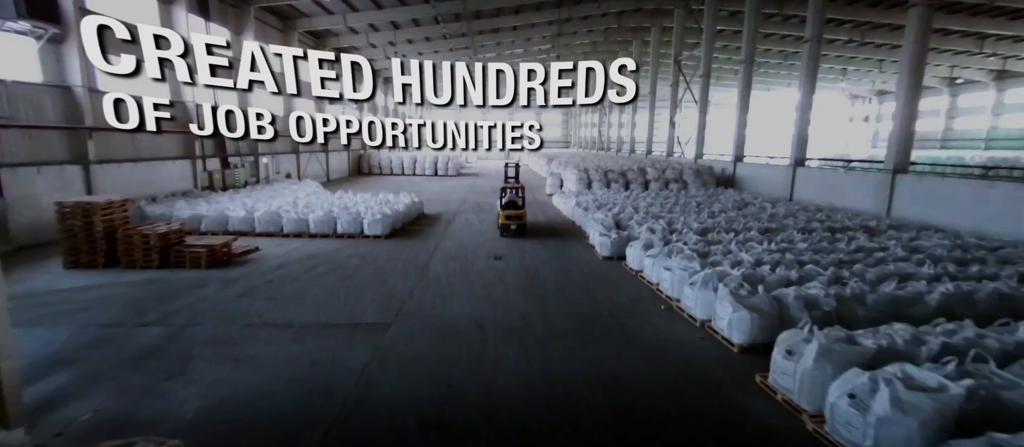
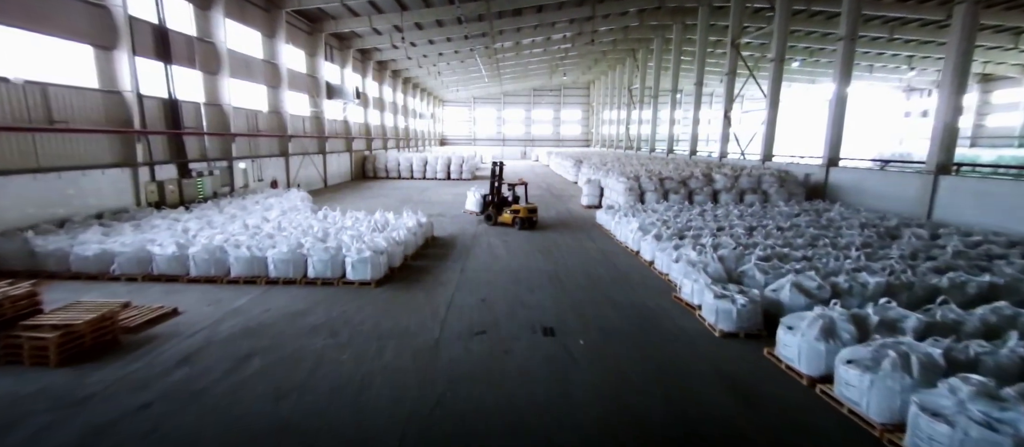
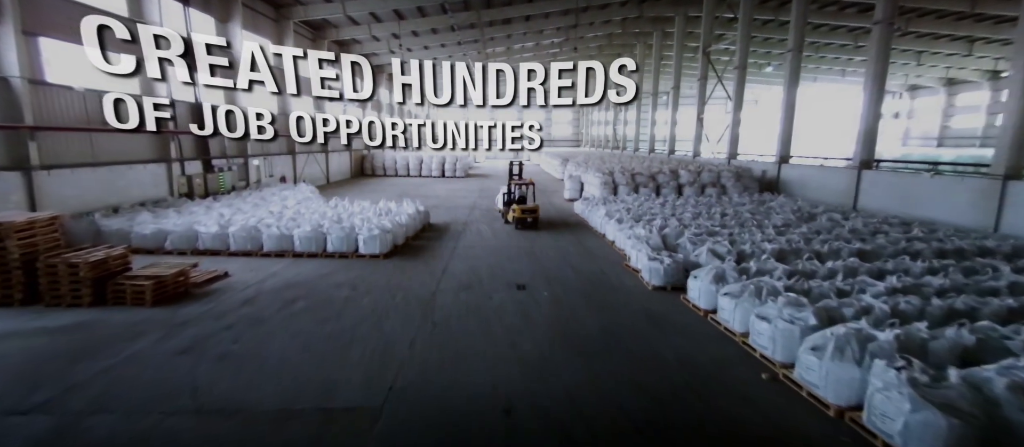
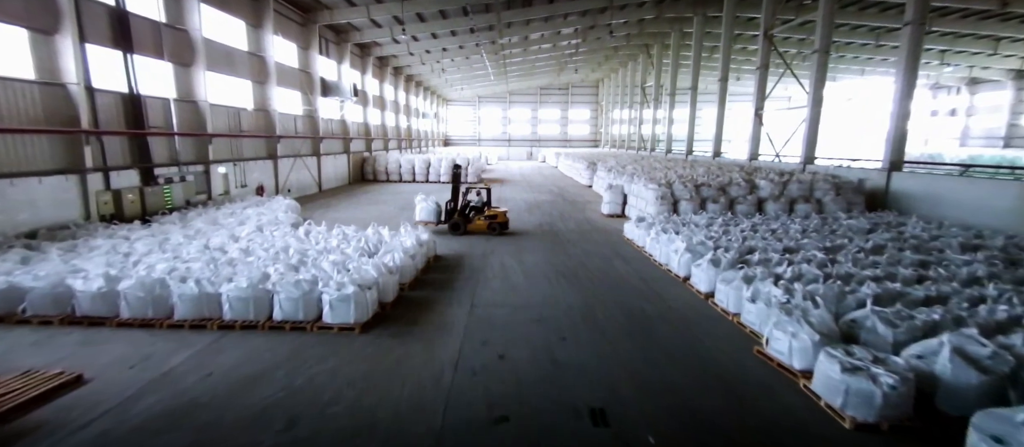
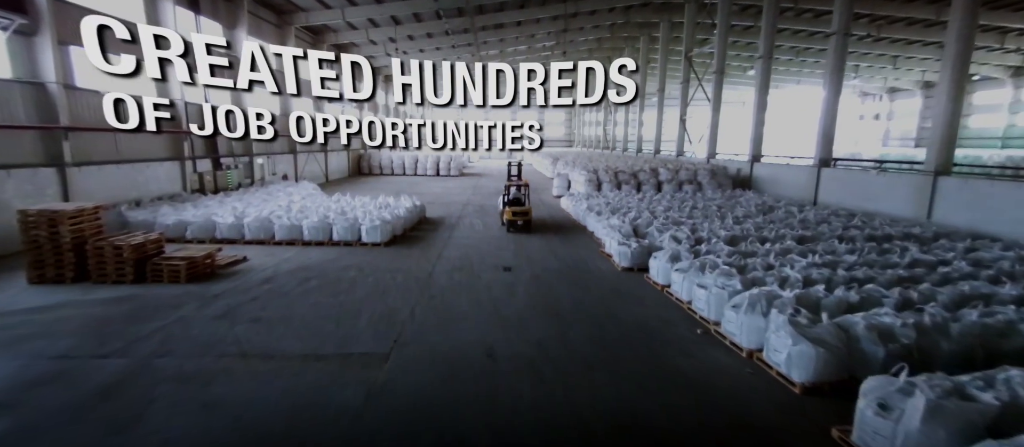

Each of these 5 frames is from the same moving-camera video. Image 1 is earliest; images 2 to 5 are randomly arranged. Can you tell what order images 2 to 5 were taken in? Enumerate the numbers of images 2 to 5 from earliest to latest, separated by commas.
5, 3, 2, 4
